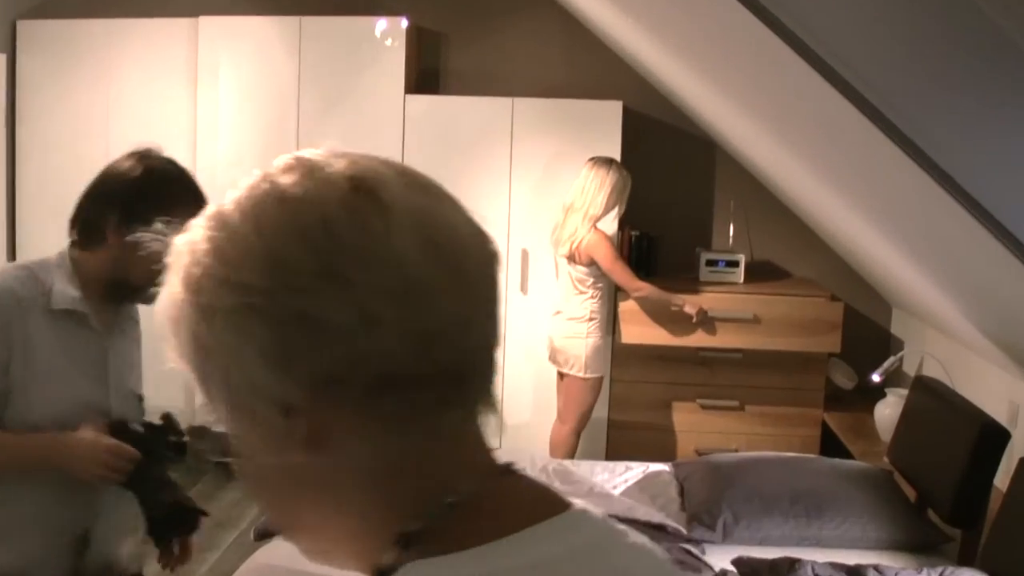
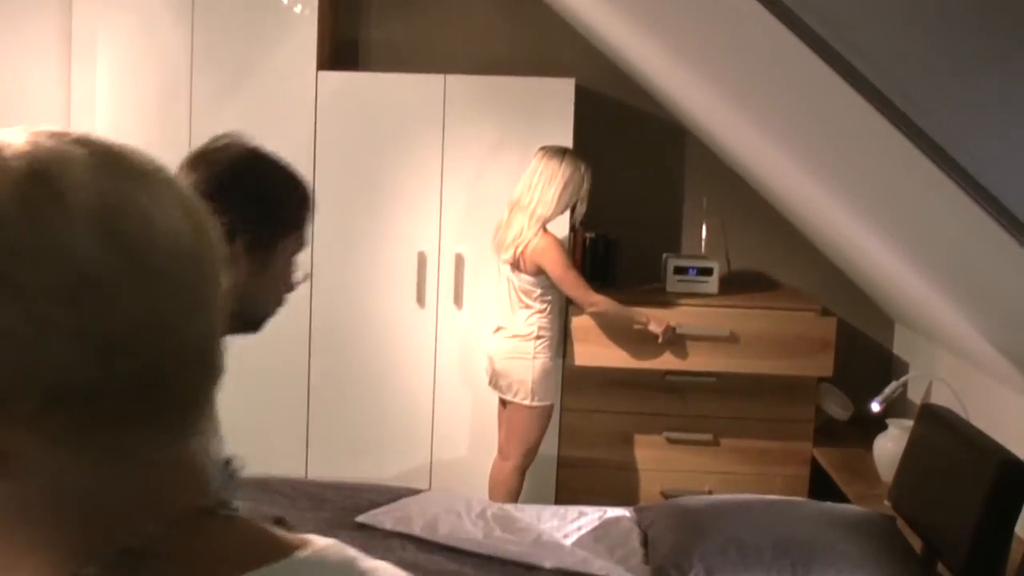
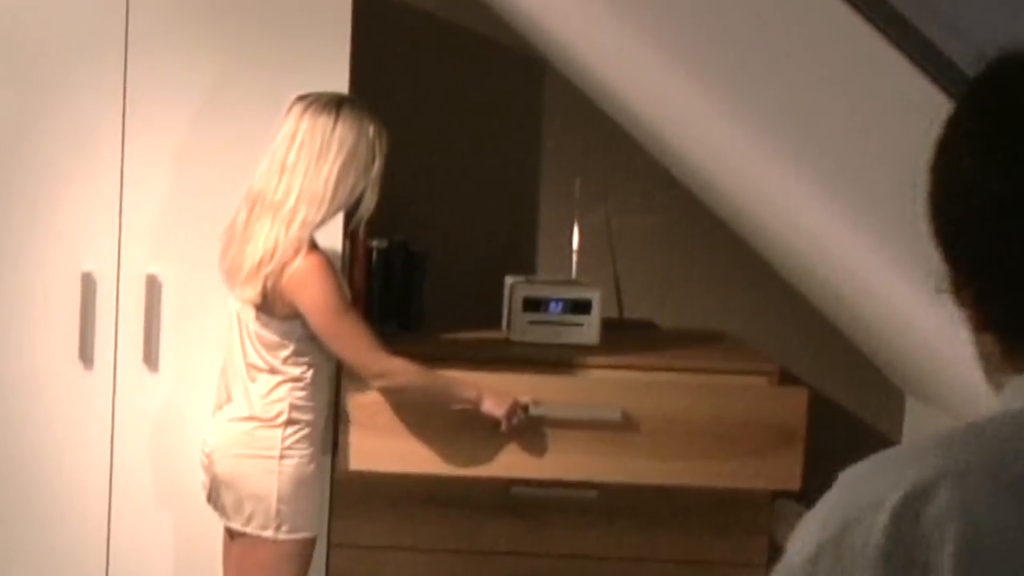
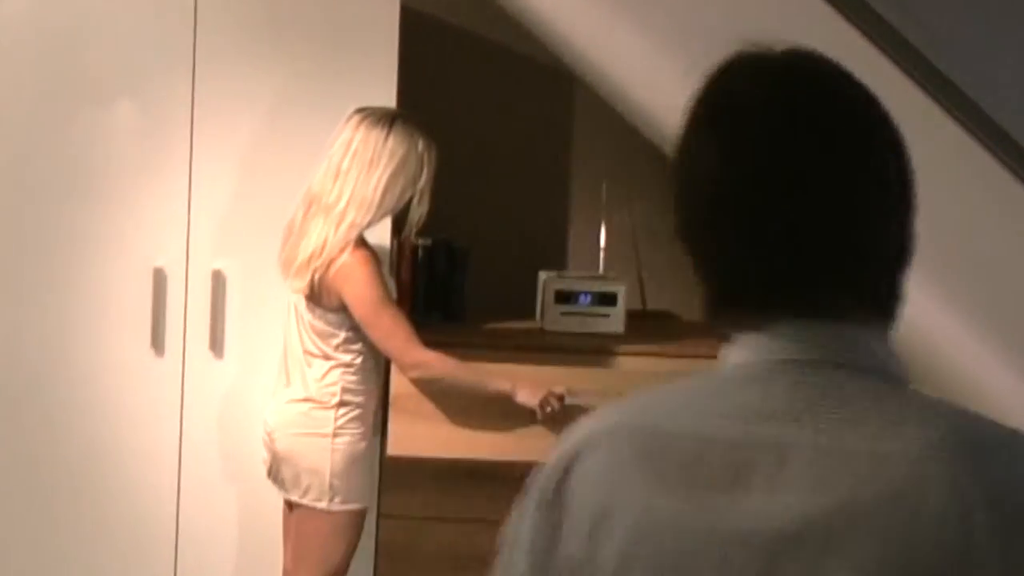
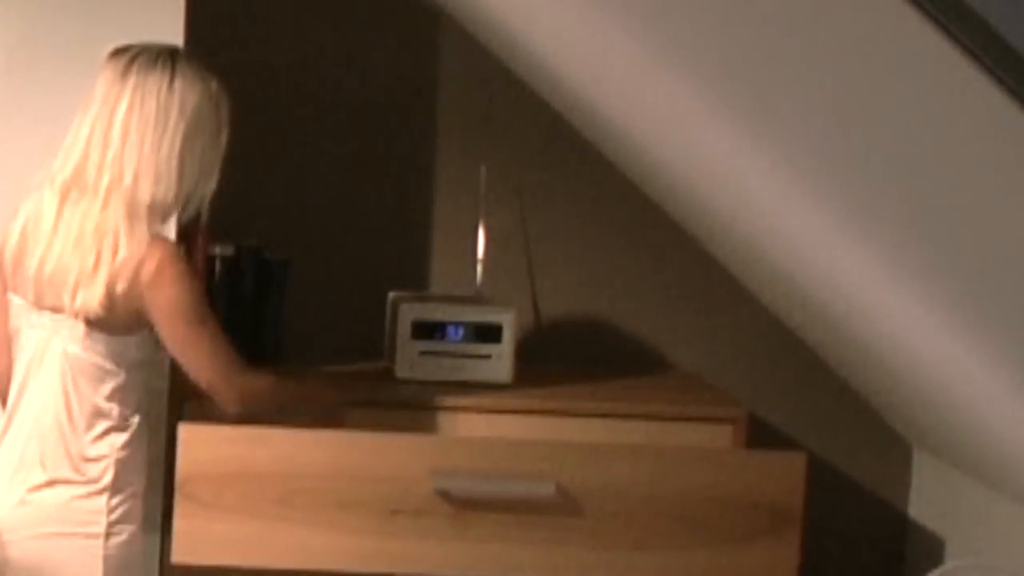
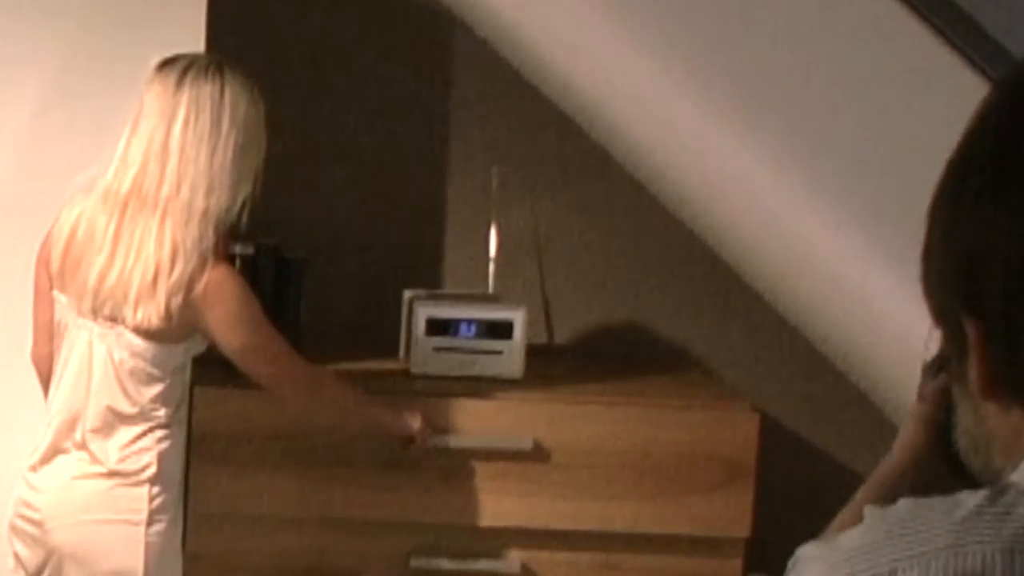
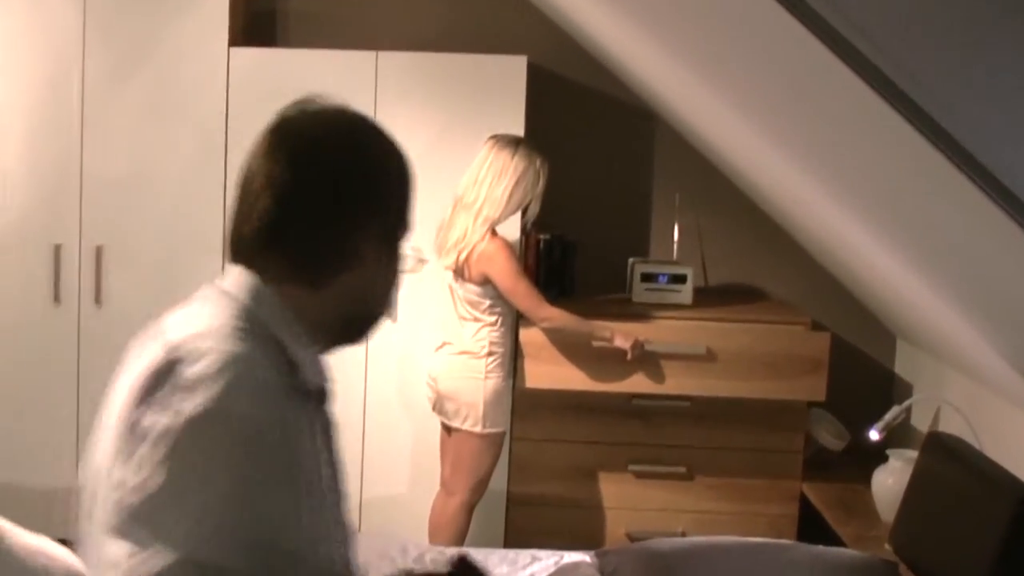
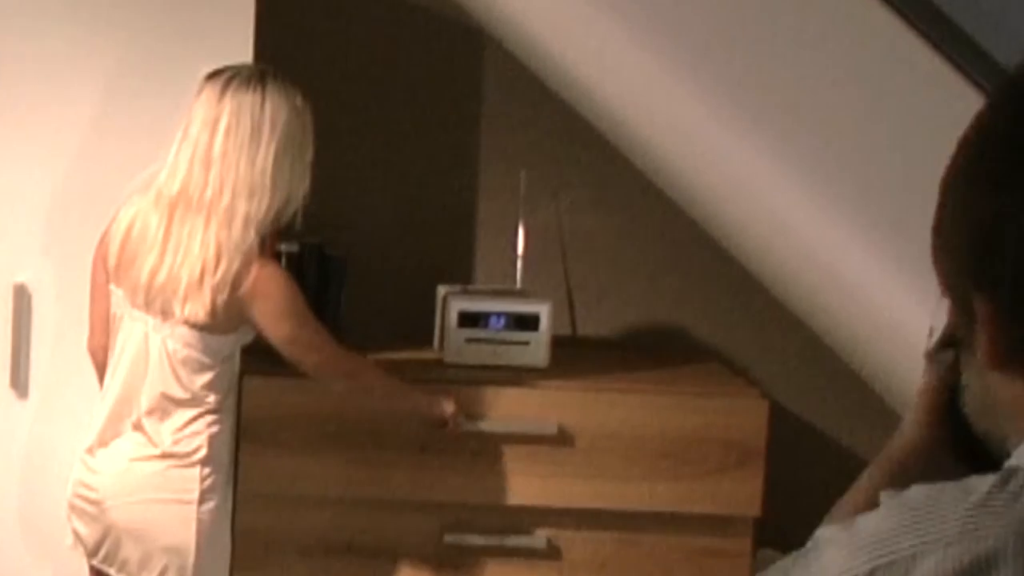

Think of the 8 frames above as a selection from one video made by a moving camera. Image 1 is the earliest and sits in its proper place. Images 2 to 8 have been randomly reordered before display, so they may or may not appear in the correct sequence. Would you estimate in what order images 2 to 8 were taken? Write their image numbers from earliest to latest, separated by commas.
2, 7, 4, 3, 8, 6, 5
